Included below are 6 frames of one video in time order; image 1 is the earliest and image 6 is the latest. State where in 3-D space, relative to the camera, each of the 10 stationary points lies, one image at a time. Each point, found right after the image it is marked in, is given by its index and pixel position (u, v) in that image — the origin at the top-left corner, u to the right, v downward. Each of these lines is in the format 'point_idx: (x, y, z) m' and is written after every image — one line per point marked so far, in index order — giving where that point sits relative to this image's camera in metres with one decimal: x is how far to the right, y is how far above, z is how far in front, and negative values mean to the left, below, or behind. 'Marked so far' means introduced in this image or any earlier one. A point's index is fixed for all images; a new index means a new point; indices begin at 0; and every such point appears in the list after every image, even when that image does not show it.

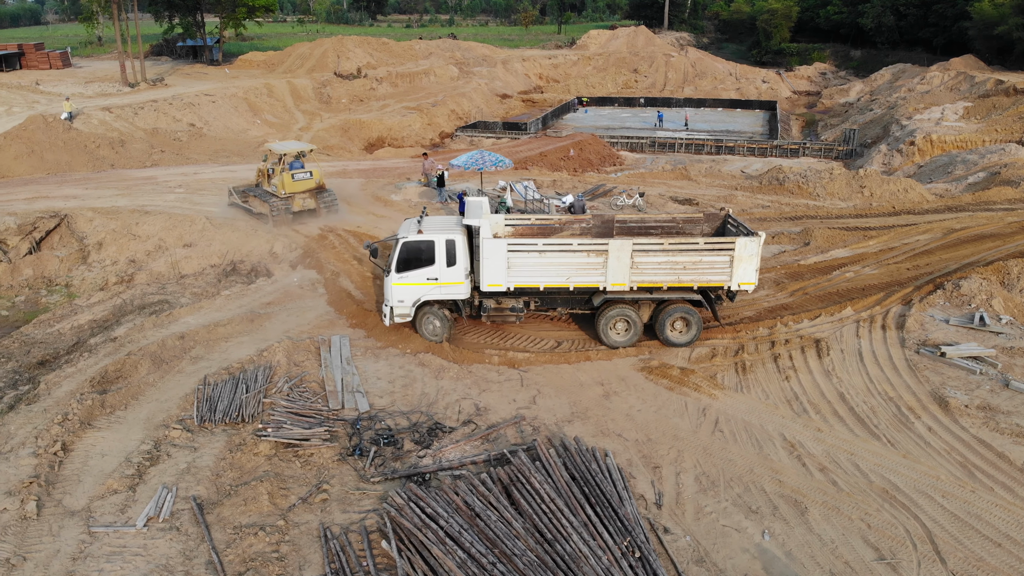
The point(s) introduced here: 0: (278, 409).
0: (-3.1, -1.6, +9.2) m
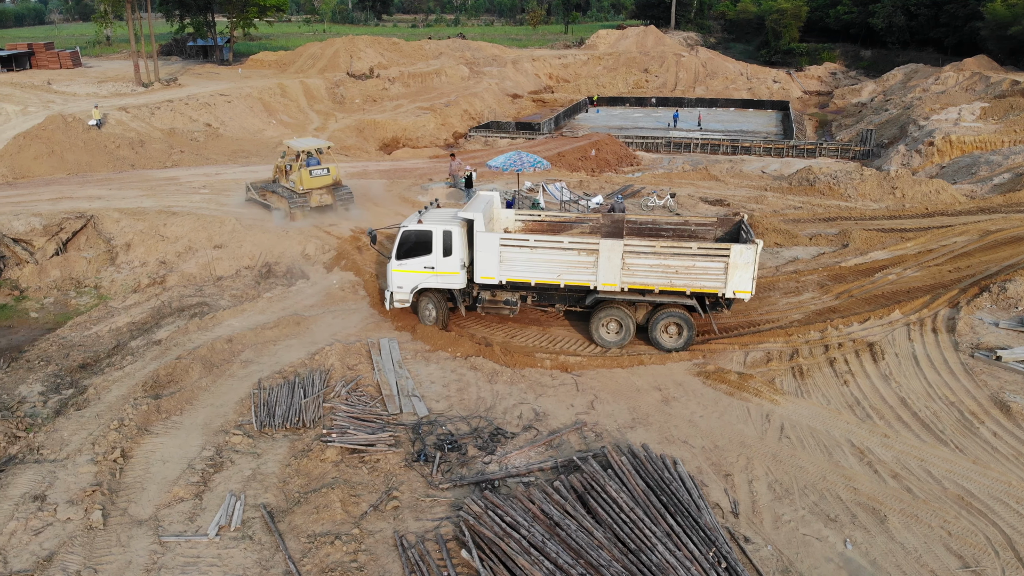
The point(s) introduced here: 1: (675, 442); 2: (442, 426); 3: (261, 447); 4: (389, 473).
0: (-2.3, -1.7, +9.0) m
1: (+2.1, -2.0, +8.9) m
2: (-0.9, -1.8, +9.0) m
3: (-3.1, -2.0, +8.5) m
4: (-1.5, -2.2, +8.1) m
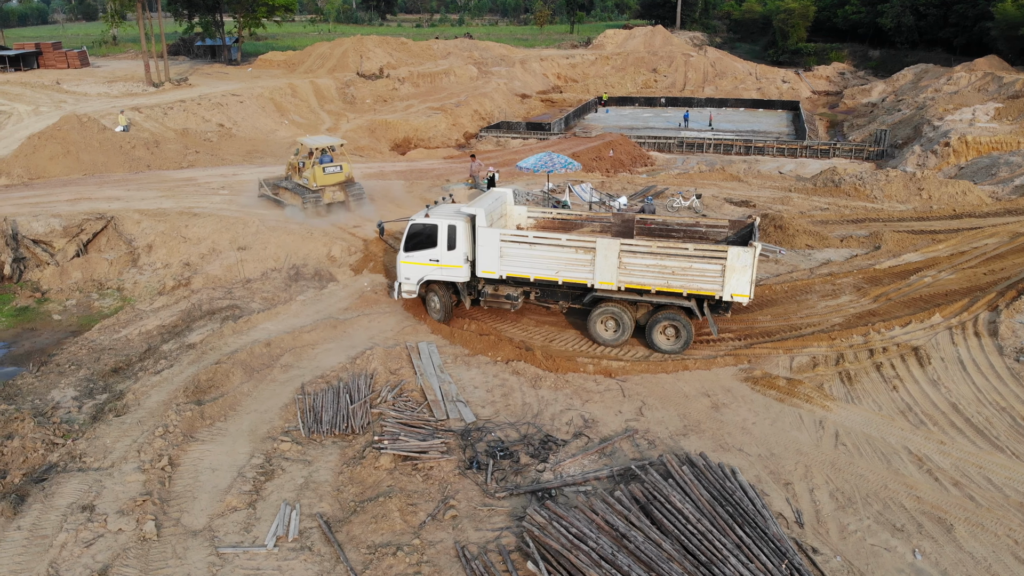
0: (-1.6, -1.7, +8.8) m
1: (+2.8, -2.1, +8.7) m
2: (-0.3, -1.9, +8.8) m
3: (-2.5, -2.0, +8.4) m
4: (-0.8, -2.2, +7.9) m
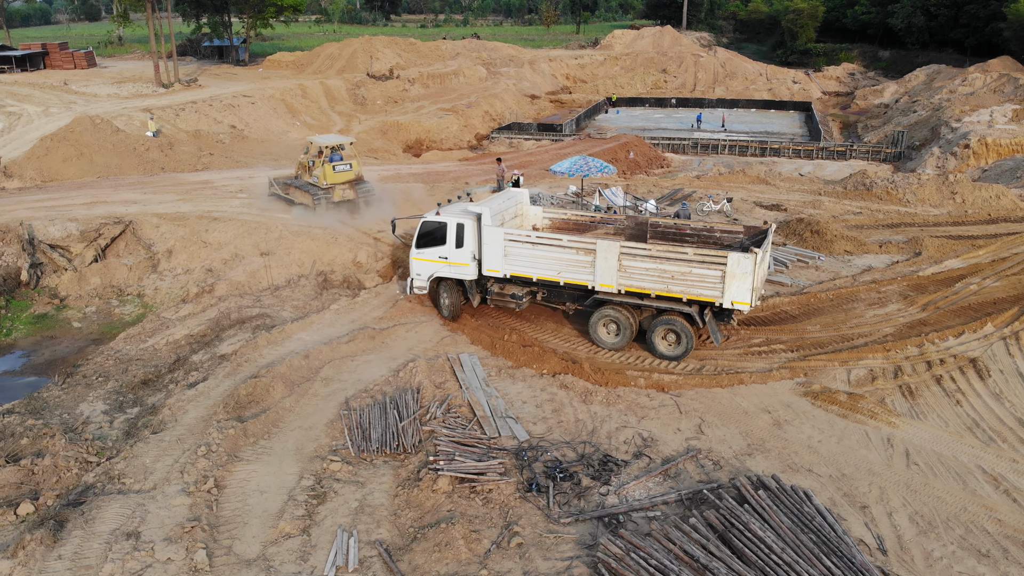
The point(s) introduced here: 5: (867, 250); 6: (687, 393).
0: (-0.9, -1.9, +8.4) m
1: (+3.5, -2.2, +8.3) m
2: (+0.4, -2.0, +8.4) m
3: (-1.7, -2.2, +8.0) m
4: (-0.1, -2.4, +7.5) m
5: (+8.3, +0.9, +16.0) m
6: (+2.5, -1.5, +9.9) m
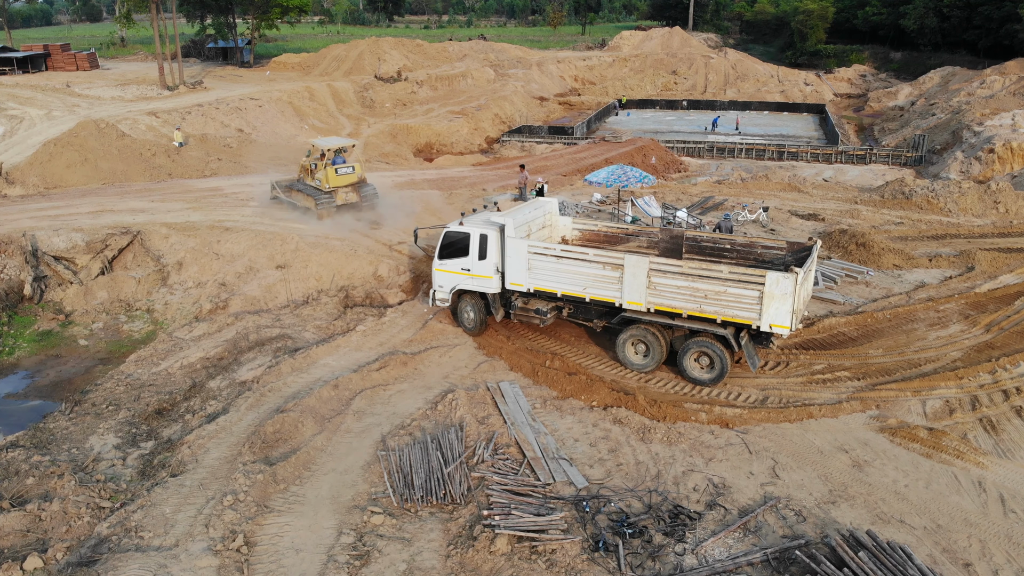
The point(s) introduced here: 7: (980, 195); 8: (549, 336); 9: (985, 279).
0: (-0.2, -2.2, +7.6) m
1: (+4.2, -2.6, +7.5) m
2: (+1.1, -2.4, +7.6) m
3: (-1.1, -2.5, +7.2) m
4: (+0.6, -2.7, +6.7) m
5: (+8.9, +0.5, +15.1) m
6: (+3.2, -1.9, +9.1) m
7: (+13.2, +2.7, +19.3) m
8: (+0.6, -0.8, +11.8) m
9: (+10.0, +0.2, +14.5) m
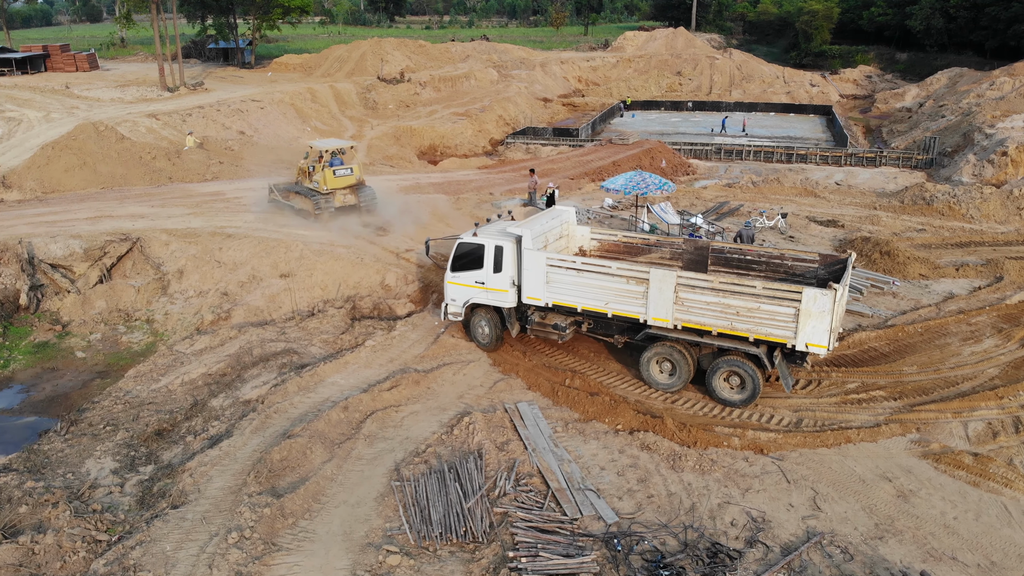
0: (0.0, -2.4, +7.1) m
1: (+4.4, -2.8, +7.0) m
2: (+1.4, -2.6, +7.1) m
3: (-0.8, -2.8, +6.7) m
4: (+0.8, -3.0, +6.2) m
5: (+9.2, +0.3, +14.6) m
6: (+3.5, -2.1, +8.6) m
7: (+13.4, +2.4, +18.7) m
8: (+0.9, -1.1, +11.2) m
9: (+10.3, 0.0, +14.0) m
